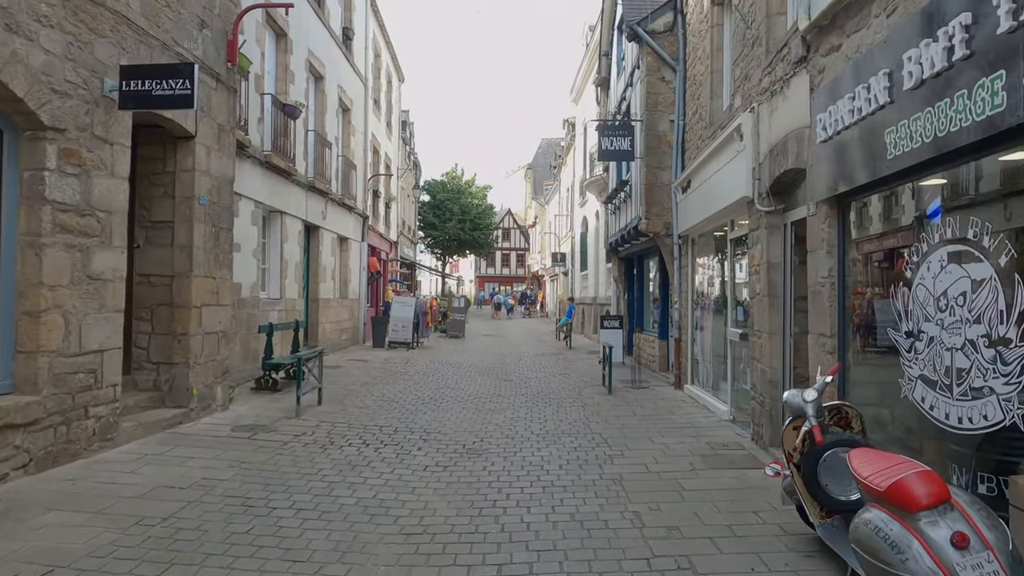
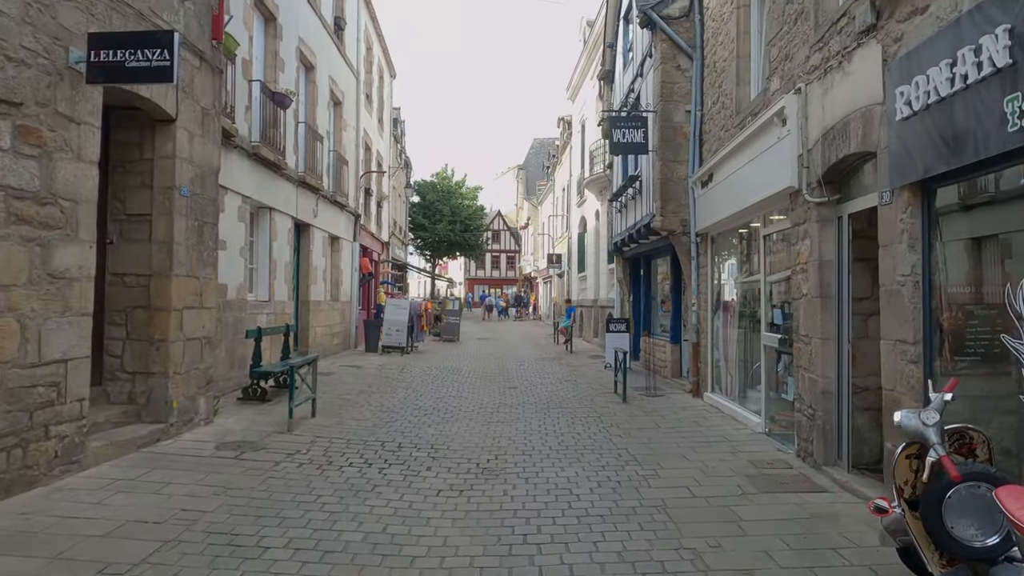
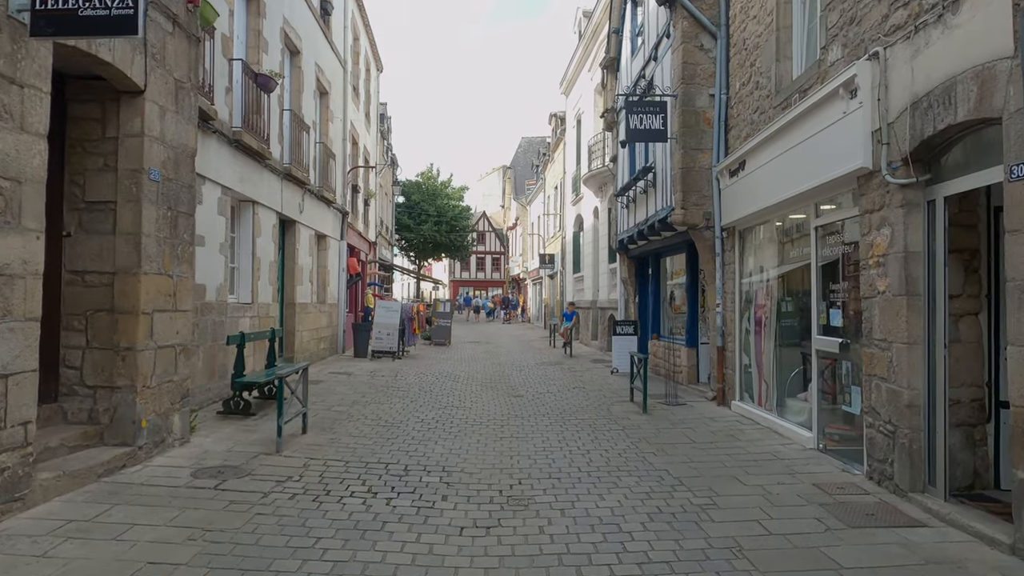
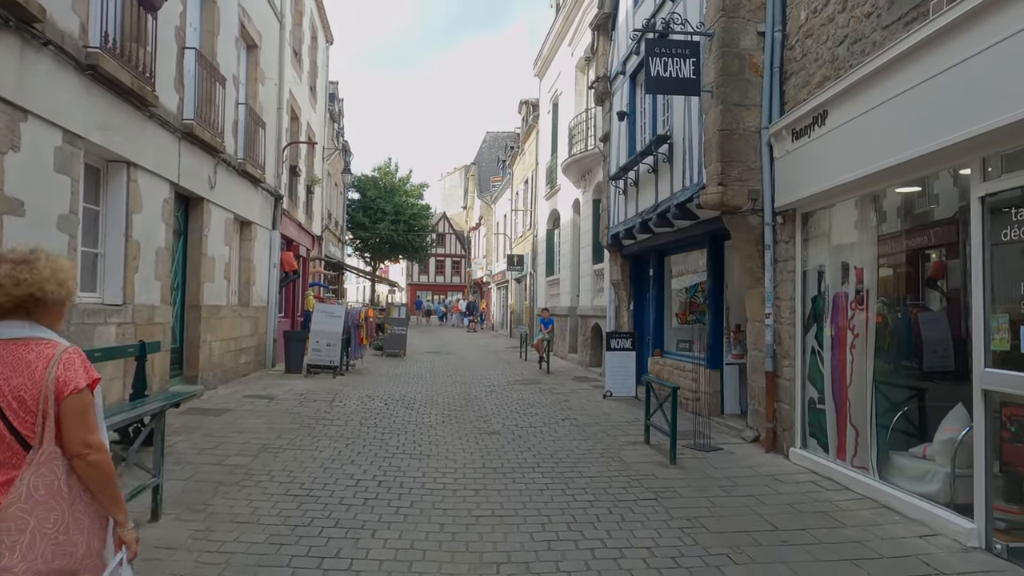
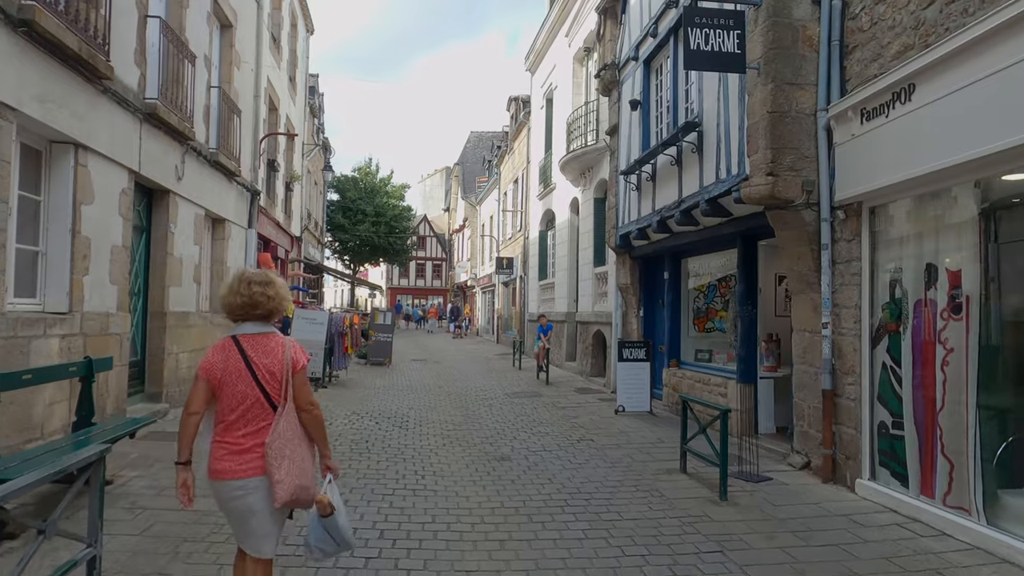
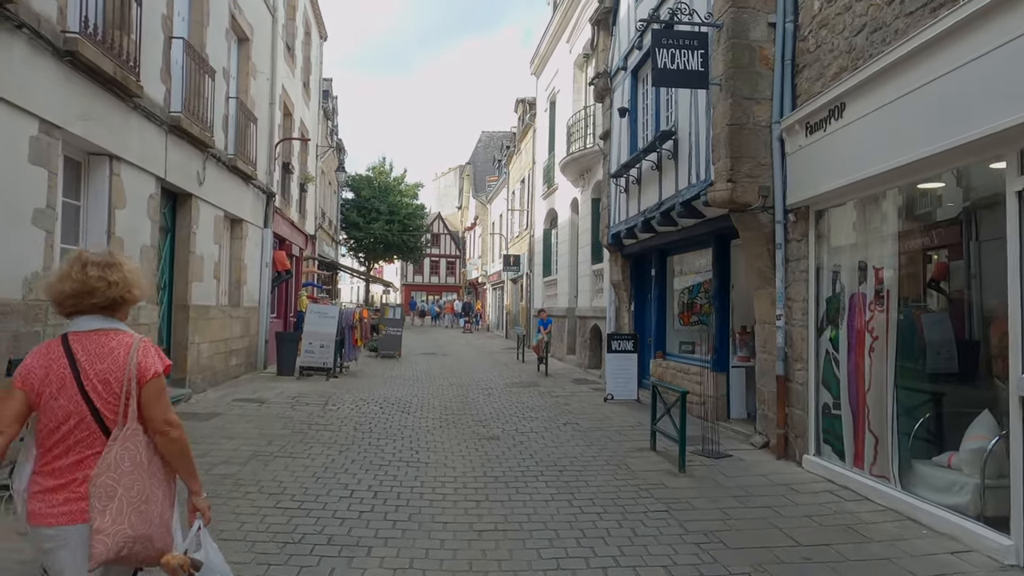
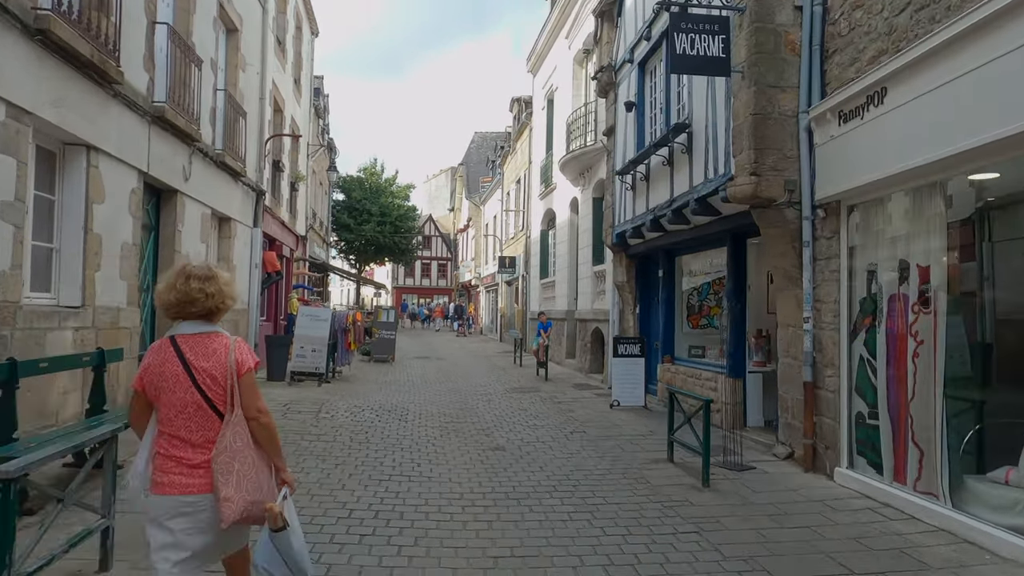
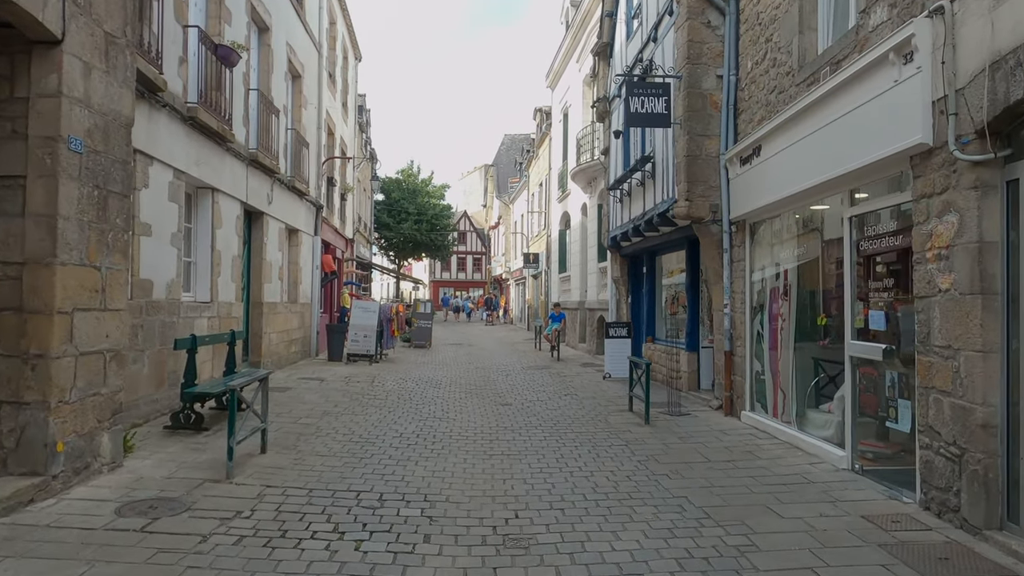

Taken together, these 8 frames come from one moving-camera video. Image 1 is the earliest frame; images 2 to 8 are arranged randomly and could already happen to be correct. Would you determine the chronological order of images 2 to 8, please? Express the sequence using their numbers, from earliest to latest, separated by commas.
2, 3, 8, 4, 6, 7, 5
